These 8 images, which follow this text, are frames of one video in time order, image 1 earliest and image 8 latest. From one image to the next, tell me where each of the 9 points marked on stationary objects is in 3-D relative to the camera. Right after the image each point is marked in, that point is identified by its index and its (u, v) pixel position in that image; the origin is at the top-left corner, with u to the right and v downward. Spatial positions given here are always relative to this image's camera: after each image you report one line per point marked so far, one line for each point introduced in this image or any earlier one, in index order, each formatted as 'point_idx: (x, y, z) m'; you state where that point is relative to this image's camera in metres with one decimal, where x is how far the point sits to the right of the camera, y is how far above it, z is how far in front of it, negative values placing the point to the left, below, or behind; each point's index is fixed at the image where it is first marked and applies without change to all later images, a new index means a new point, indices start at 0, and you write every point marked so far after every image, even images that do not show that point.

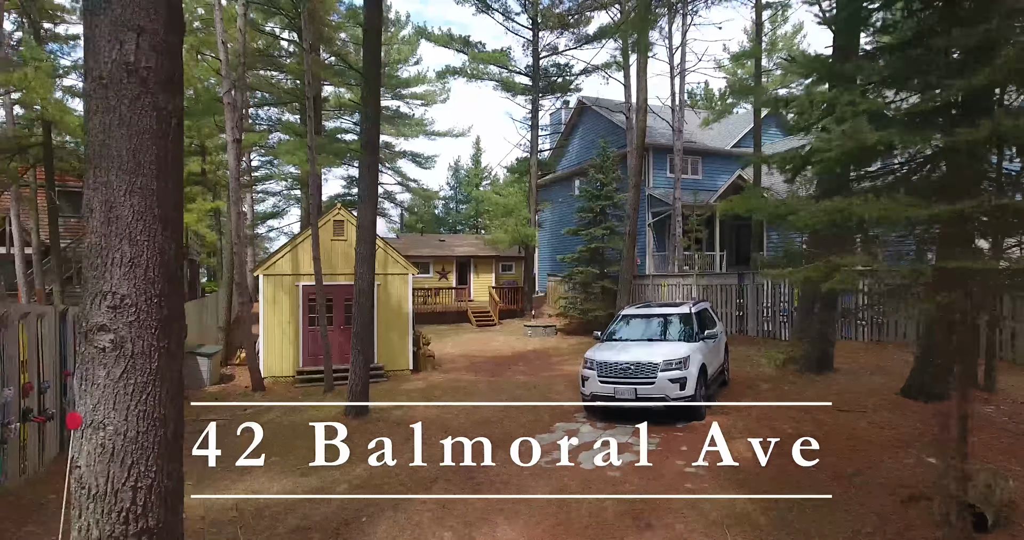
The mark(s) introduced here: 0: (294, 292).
0: (-5.0, -0.5, +13.9) m
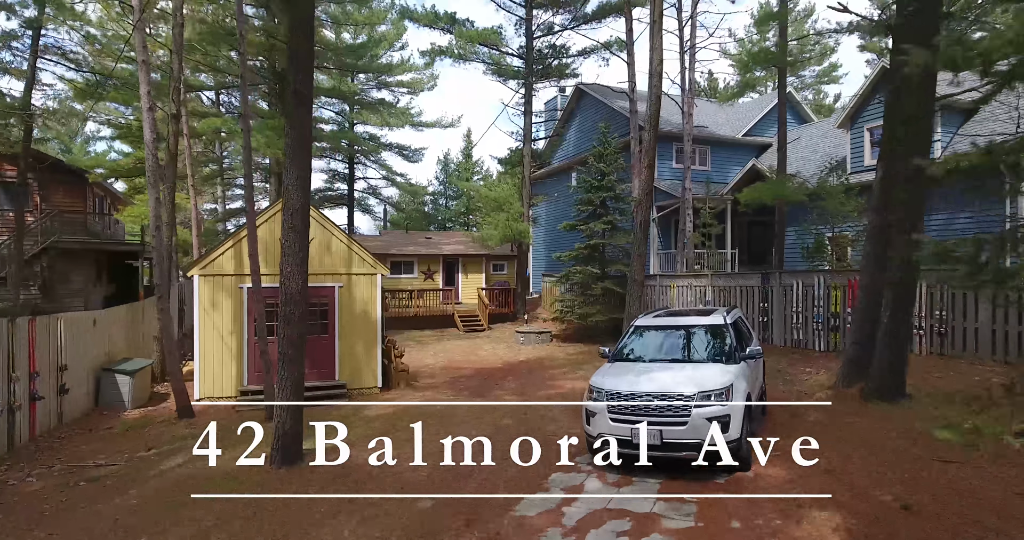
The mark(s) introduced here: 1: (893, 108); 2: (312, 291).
0: (-5.3, -0.5, +11.6) m
1: (+5.4, +2.3, +8.7) m
2: (-4.0, -0.4, +12.1) m
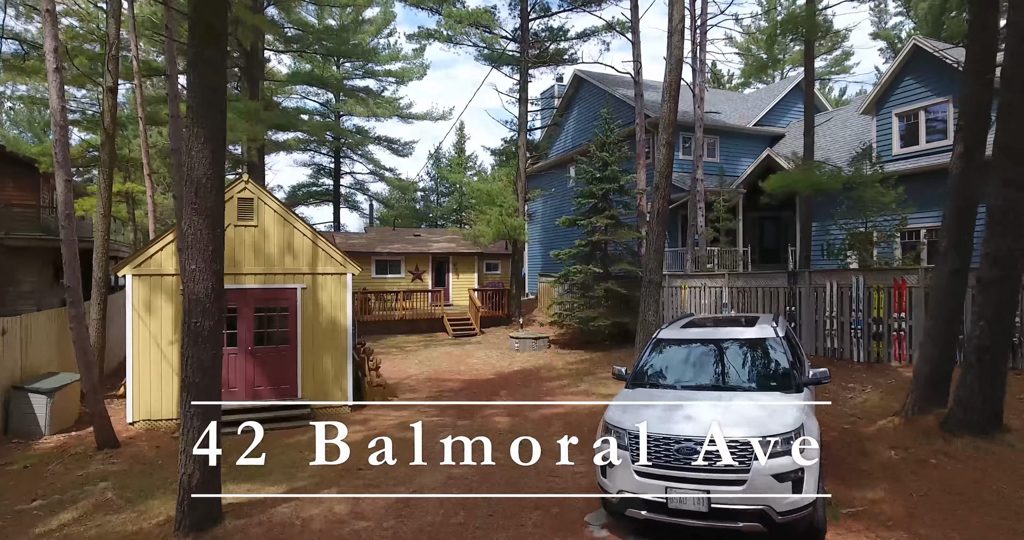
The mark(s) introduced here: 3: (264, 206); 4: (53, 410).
0: (-5.4, -0.5, +9.8) m
1: (+5.3, +2.3, +6.9) m
2: (-4.1, -0.4, +10.3) m
3: (-4.2, +1.1, +10.2) m
4: (-7.1, -2.2, +9.4) m
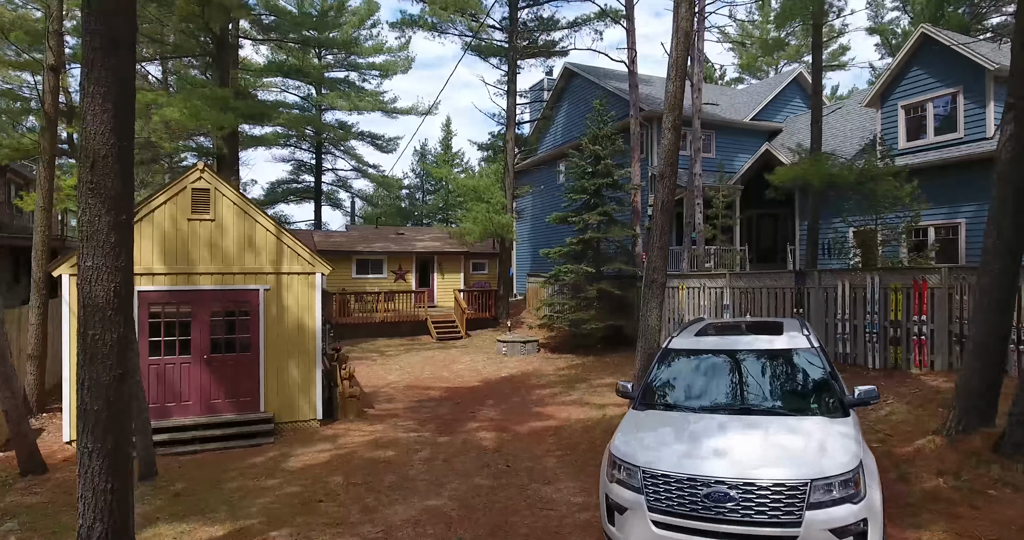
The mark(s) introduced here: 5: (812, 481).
0: (-5.6, -0.4, +8.7) m
1: (+5.2, +2.3, +6.0) m
2: (-4.3, -0.4, +9.2) m
3: (-4.4, +1.1, +9.2) m
4: (-7.3, -2.2, +8.3) m
5: (+1.7, -1.2, +3.6) m
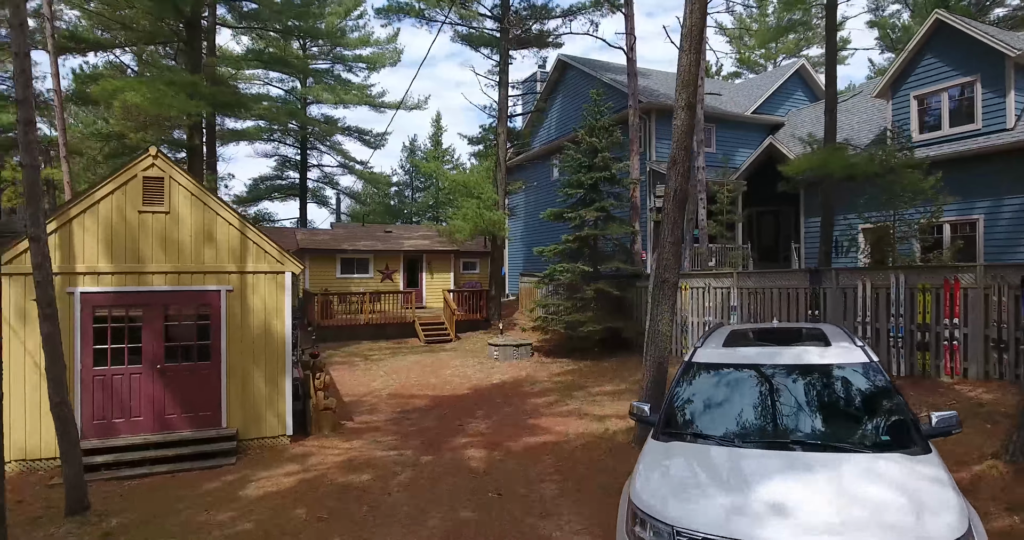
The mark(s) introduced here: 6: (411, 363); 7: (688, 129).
0: (-5.7, -0.4, +7.7) m
1: (+5.1, +2.4, +5.2) m
2: (-4.4, -0.4, +8.2) m
3: (-4.5, +1.1, +8.2) m
4: (-7.4, -2.1, +7.2) m
5: (+1.7, -1.2, +2.6) m
6: (-2.6, -2.4, +15.5) m
7: (+2.0, +1.6, +6.9) m
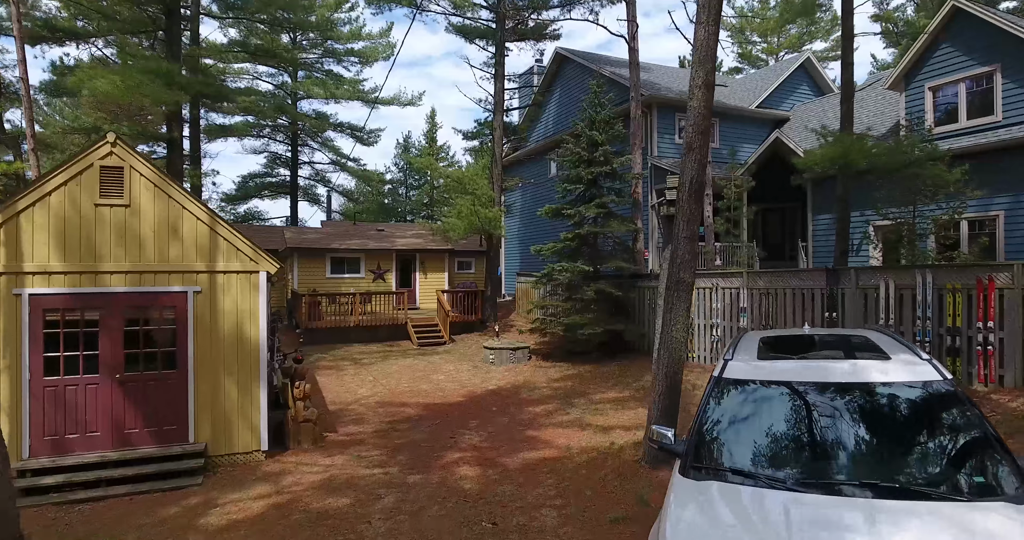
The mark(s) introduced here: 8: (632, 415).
0: (-5.7, -0.4, +6.9) m
1: (+5.1, +2.4, +4.4) m
2: (-4.4, -0.4, +7.4) m
3: (-4.5, +1.1, +7.4) m
4: (-7.4, -2.1, +6.4) m
5: (+1.7, -1.2, +1.9) m
6: (-2.7, -2.4, +14.8) m
7: (+1.9, +1.6, +6.1) m
8: (+1.9, -2.3, +9.6) m
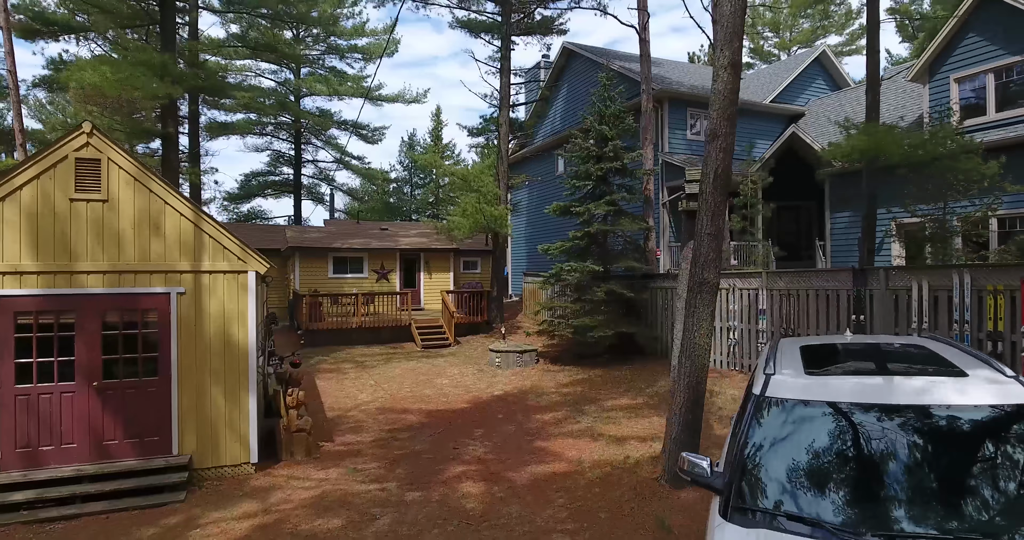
0: (-5.7, -0.4, +6.4) m
1: (+5.1, +2.4, +3.8) m
2: (-4.4, -0.4, +6.9) m
3: (-4.5, +1.1, +6.9) m
4: (-7.3, -2.1, +5.9) m
5: (+1.7, -1.2, +1.3) m
6: (-2.5, -2.4, +14.2) m
7: (+2.0, +1.6, +5.6) m
8: (+2.0, -2.3, +9.0) m
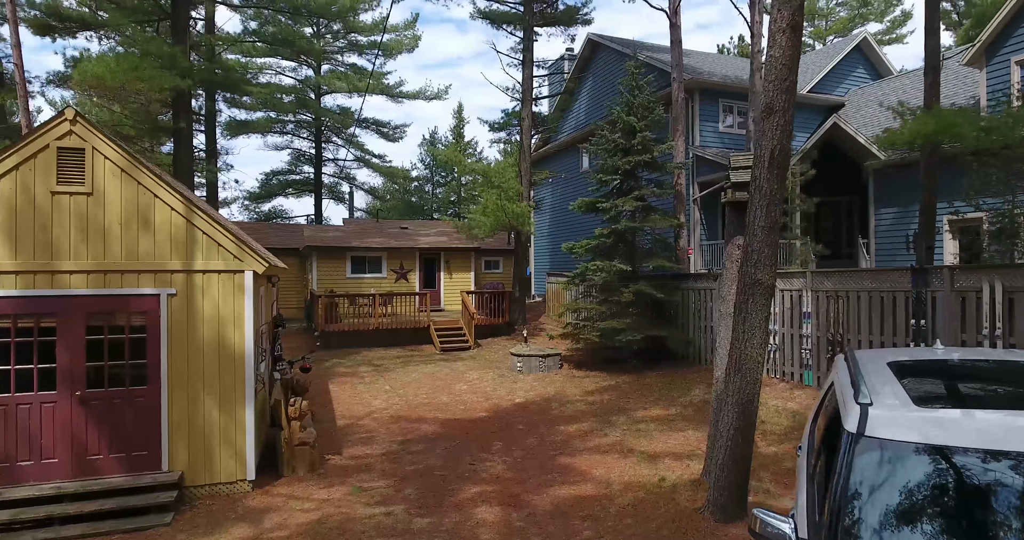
0: (-5.5, -0.4, +5.9) m
1: (+5.2, +2.4, +2.9) m
2: (-4.1, -0.4, +6.3) m
3: (-4.2, +1.1, +6.3) m
4: (-7.2, -2.1, +5.5) m
5: (+1.7, -1.2, +0.5) m
6: (-2.0, -2.4, +13.6) m
7: (+2.2, +1.6, +4.7) m
8: (+2.3, -2.3, +8.2) m
